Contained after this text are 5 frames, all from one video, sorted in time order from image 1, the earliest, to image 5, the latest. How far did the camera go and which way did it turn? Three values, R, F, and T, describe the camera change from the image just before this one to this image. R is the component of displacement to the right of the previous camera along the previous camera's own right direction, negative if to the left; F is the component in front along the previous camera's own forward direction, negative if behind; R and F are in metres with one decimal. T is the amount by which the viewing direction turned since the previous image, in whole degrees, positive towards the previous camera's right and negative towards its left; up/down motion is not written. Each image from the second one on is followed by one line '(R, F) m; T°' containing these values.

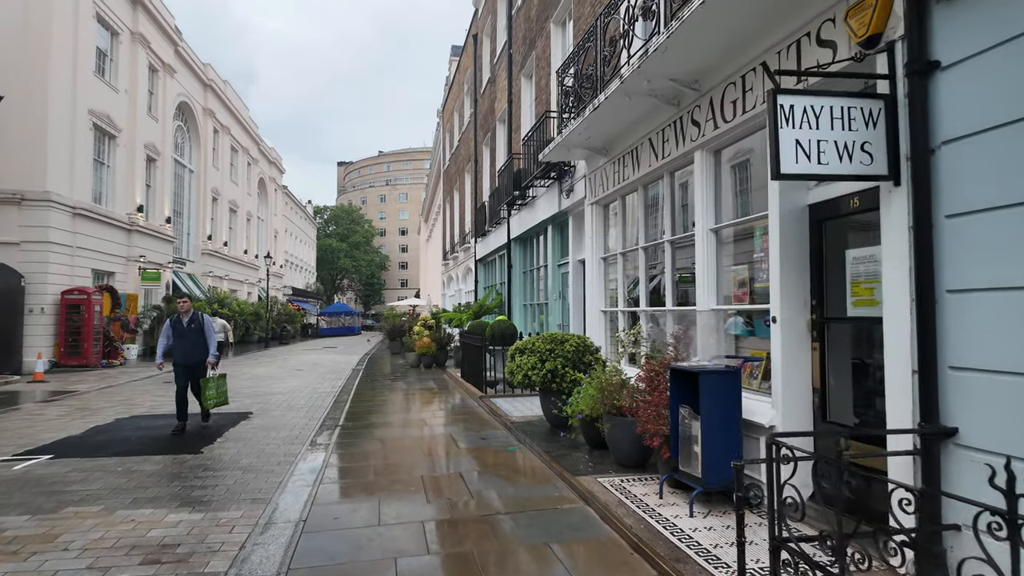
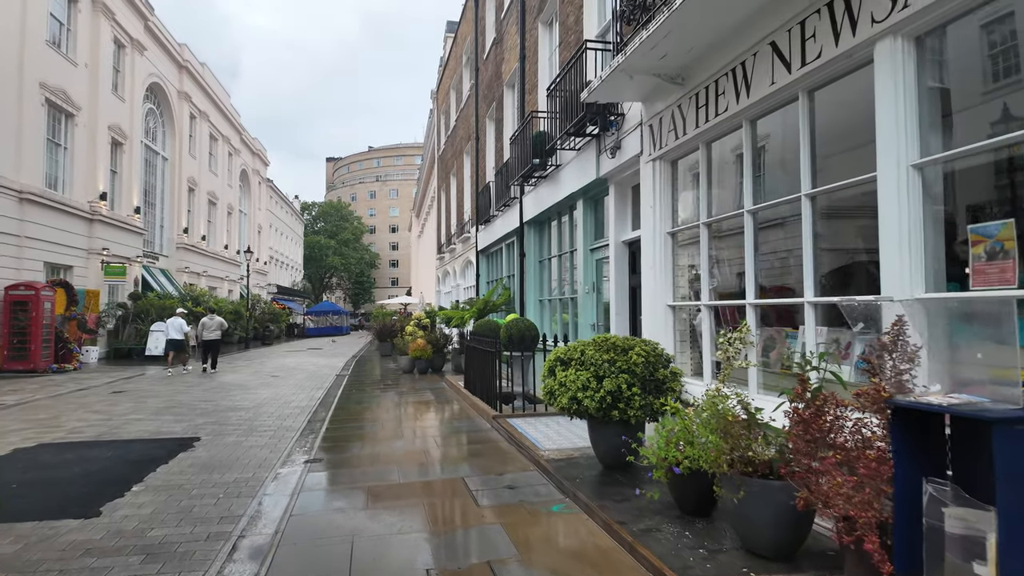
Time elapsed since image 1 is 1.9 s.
(-0.4, +2.1) m; +1°
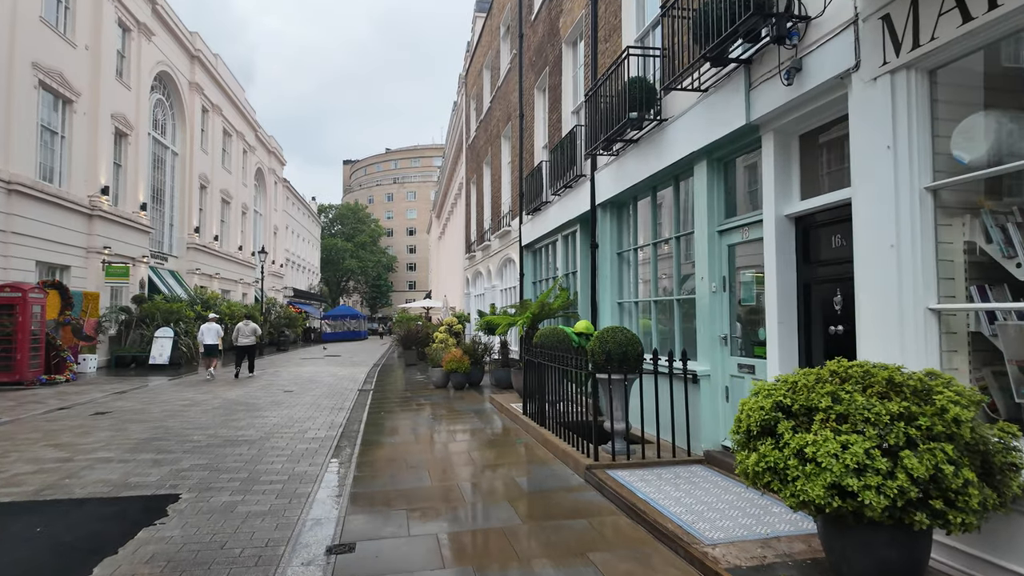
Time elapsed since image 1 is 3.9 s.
(-0.8, +2.2) m; -1°
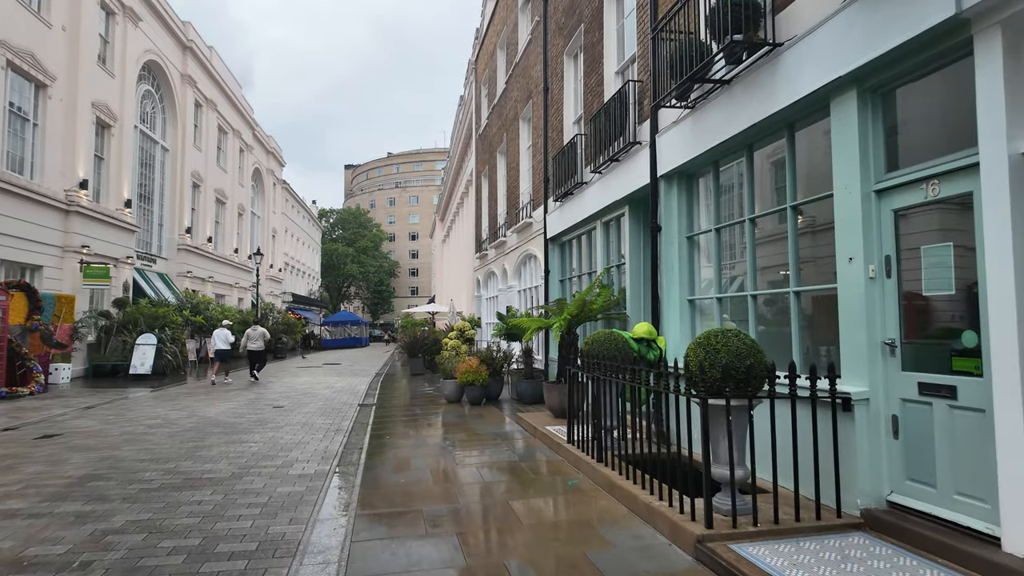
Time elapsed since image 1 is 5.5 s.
(-0.4, +1.8) m; 0°
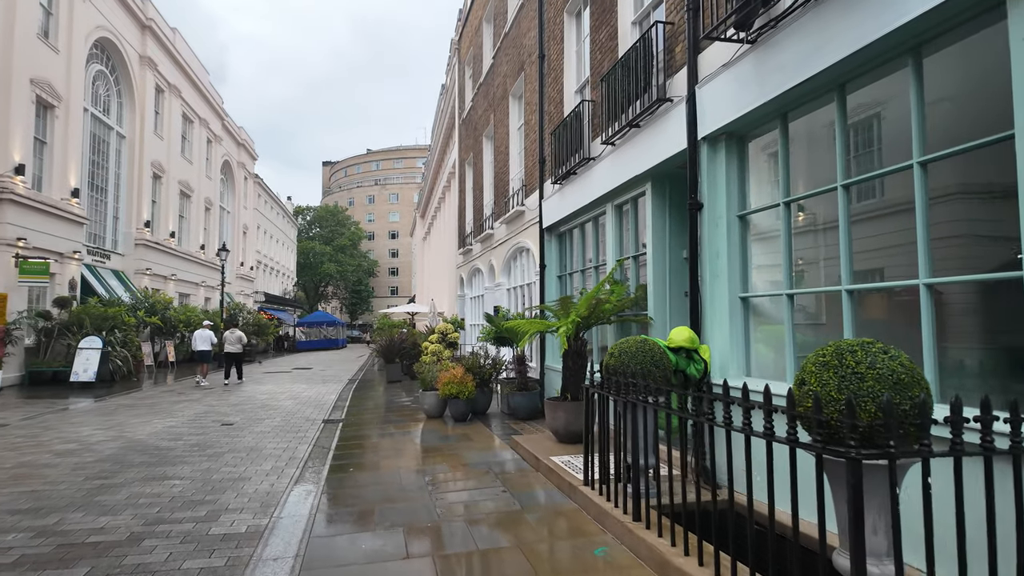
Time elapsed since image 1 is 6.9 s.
(-0.2, +1.5) m; +2°
